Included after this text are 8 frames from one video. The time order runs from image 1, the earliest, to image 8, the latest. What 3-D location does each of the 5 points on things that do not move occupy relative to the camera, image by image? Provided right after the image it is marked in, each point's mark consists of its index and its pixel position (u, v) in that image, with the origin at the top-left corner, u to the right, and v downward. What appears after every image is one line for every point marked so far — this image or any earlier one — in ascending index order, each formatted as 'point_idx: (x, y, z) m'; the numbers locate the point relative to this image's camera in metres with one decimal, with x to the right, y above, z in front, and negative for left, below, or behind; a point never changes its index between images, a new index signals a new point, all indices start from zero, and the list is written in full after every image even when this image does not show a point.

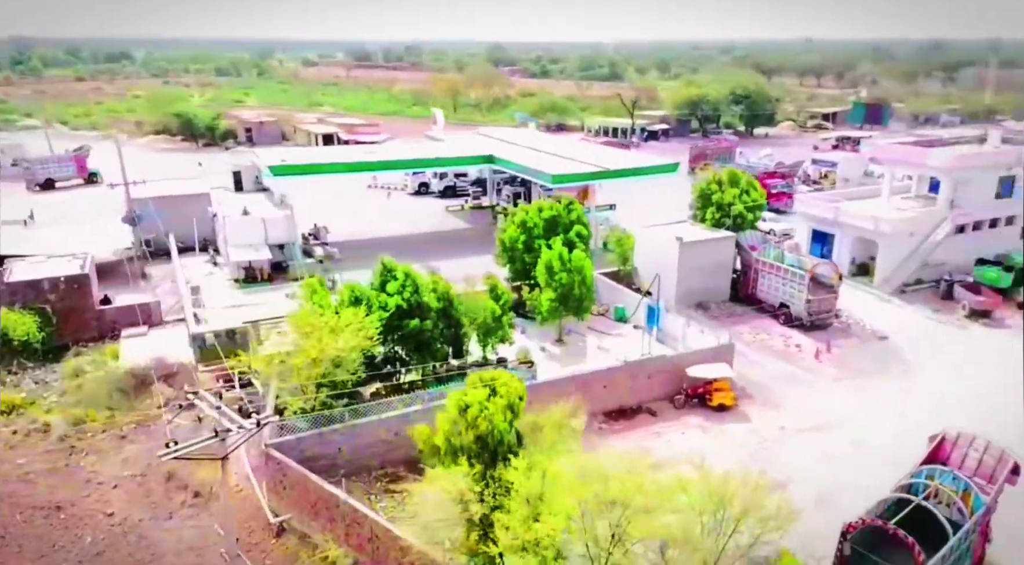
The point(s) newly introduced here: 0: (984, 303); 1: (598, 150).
0: (+8.2, -0.3, +12.8) m
1: (+2.0, +3.1, +17.4) m
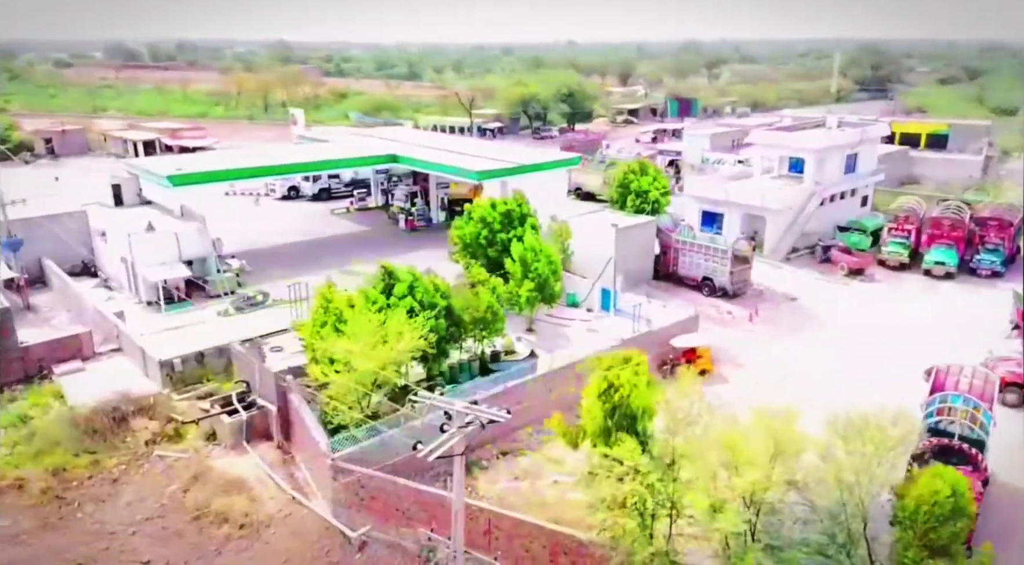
0: (+7.0, +0.4, +15.0) m
1: (-0.5, +3.2, +17.9) m
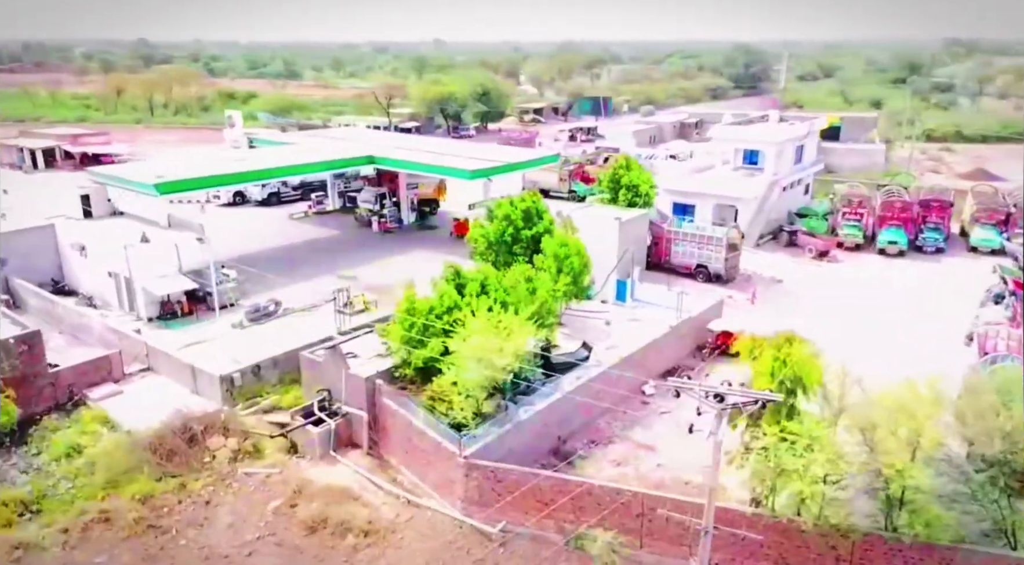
0: (+6.8, +0.8, +16.2) m
1: (-1.1, +3.3, +17.9) m
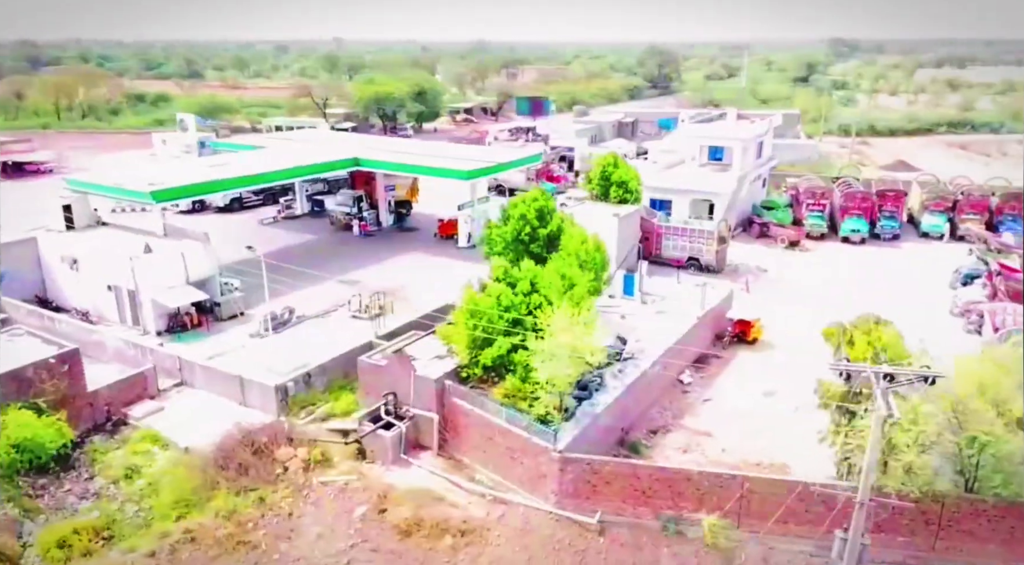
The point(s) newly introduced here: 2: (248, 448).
0: (+6.5, +1.1, +17.2) m
1: (-1.7, +3.2, +17.9) m
2: (-2.8, -1.8, +8.0) m
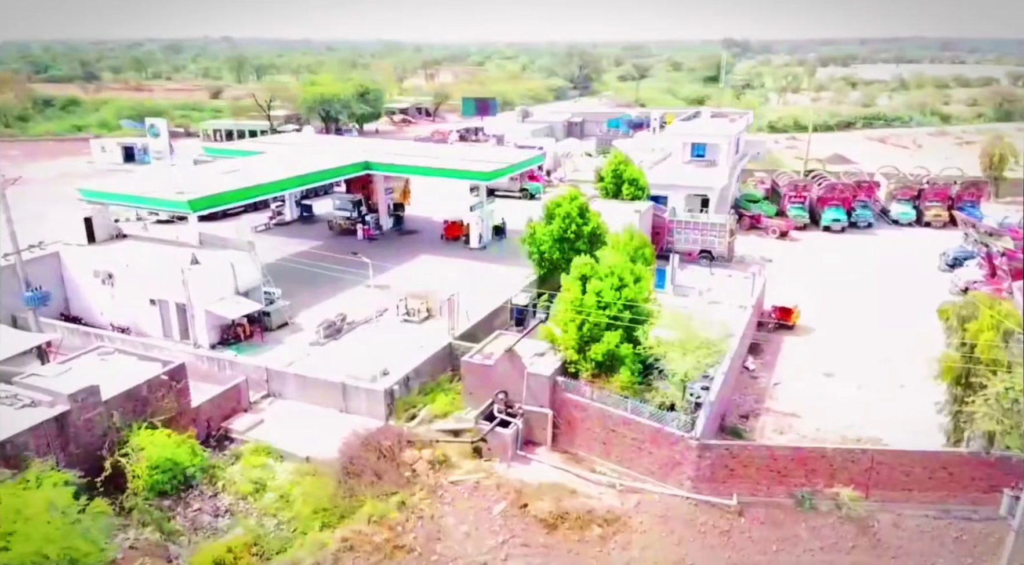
0: (+6.6, +1.4, +18.1) m
1: (-1.7, +3.2, +17.8) m
2: (-1.5, -1.8, +8.0) m
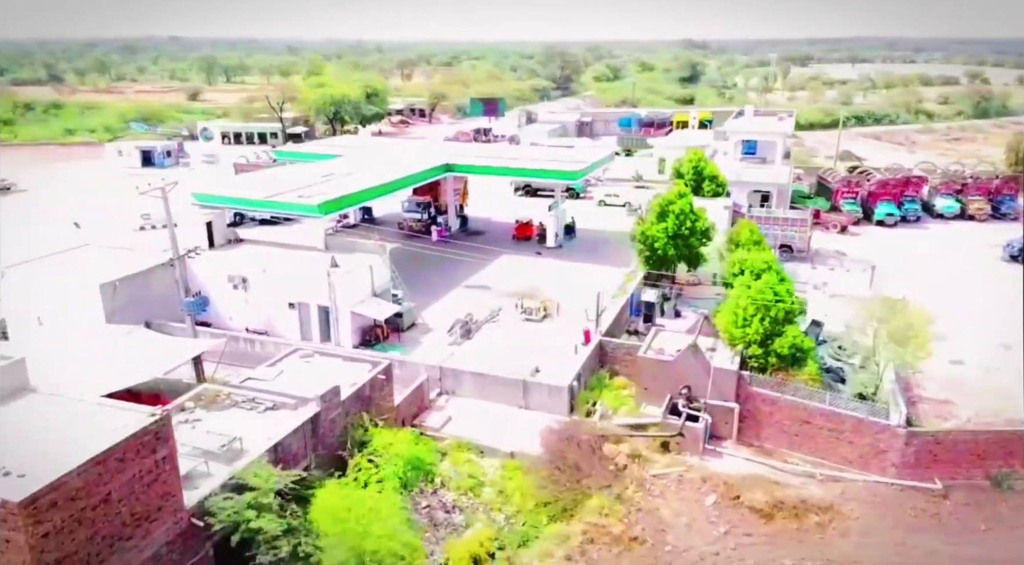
0: (+8.3, +1.5, +18.6) m
1: (0.0, +3.2, +17.9) m
2: (+0.7, -1.8, +8.1) m
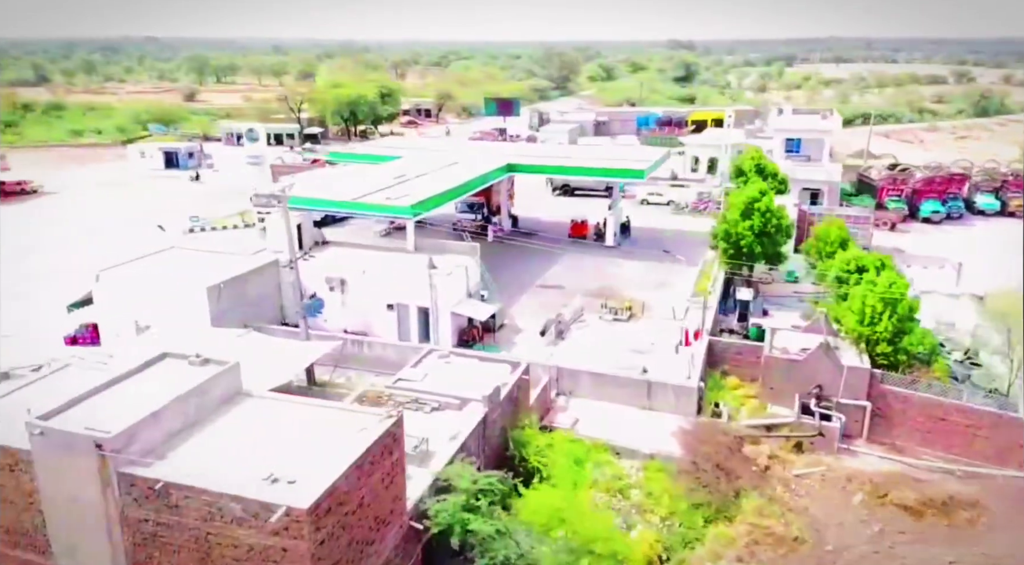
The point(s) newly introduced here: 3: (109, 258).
0: (+9.6, +1.6, +18.7) m
1: (+1.3, +3.2, +17.9) m
2: (+2.2, -1.8, +8.1) m
3: (-8.4, +0.4, +15.6) m
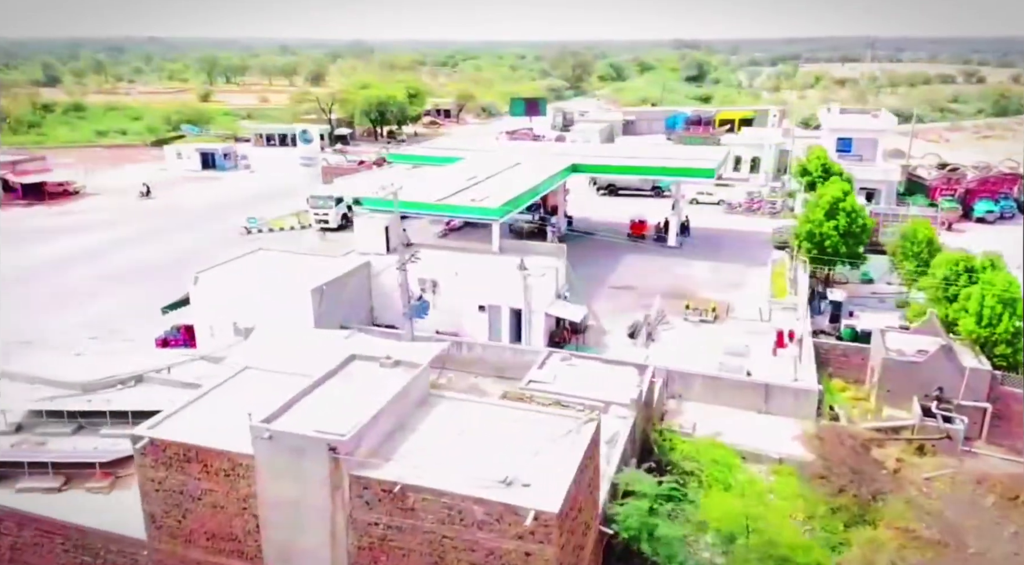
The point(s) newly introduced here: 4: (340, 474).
0: (+11.0, +1.6, +18.6) m
1: (+2.7, +3.2, +17.8) m
2: (+3.6, -1.8, +8.0) m
3: (-7.0, +0.4, +15.6) m
4: (-1.0, -1.1, +4.3) m
